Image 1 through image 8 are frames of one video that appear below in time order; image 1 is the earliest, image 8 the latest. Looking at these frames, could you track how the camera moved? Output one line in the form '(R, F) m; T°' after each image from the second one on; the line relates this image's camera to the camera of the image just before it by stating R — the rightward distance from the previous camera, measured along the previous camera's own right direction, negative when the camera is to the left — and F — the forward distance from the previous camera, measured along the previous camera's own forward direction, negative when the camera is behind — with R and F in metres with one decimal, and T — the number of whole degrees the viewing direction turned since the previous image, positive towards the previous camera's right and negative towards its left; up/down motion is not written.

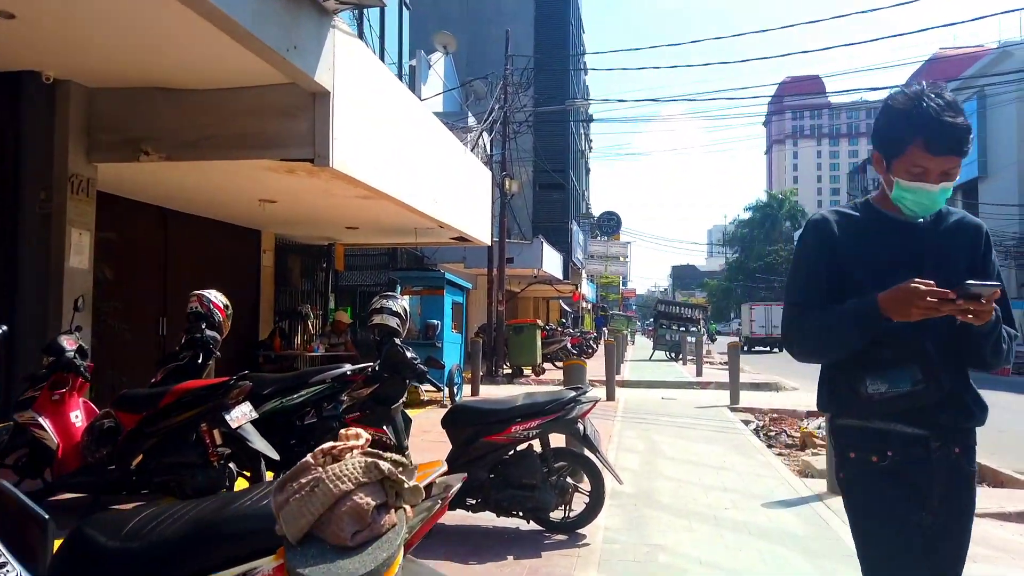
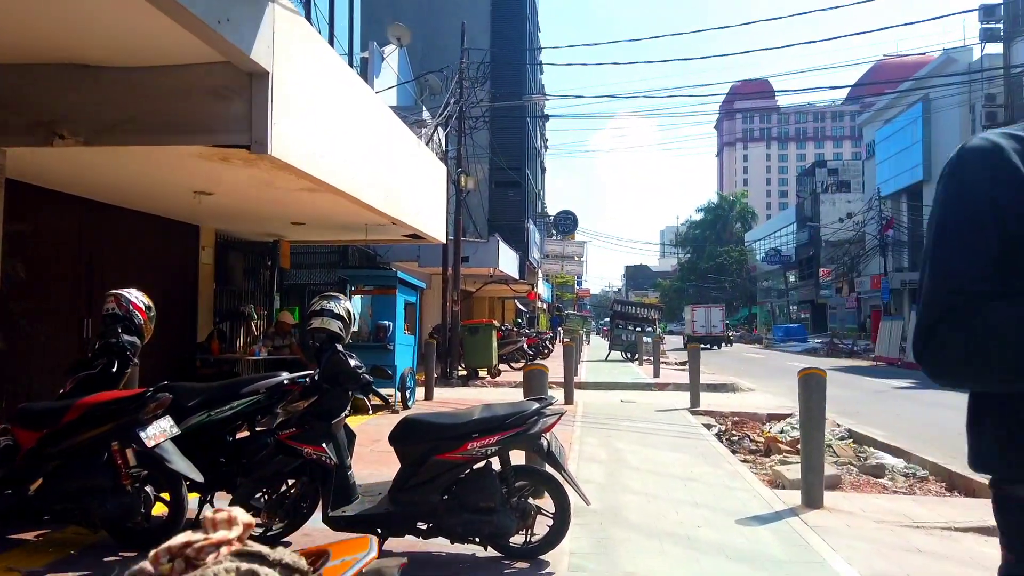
(0.0, +0.5) m; +3°
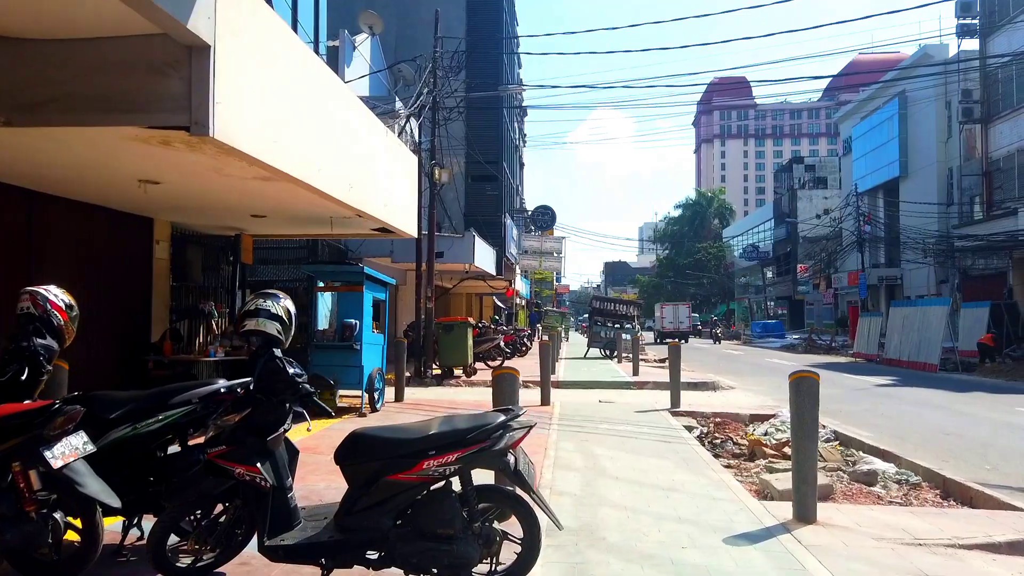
(+0.1, +0.5) m; +2°
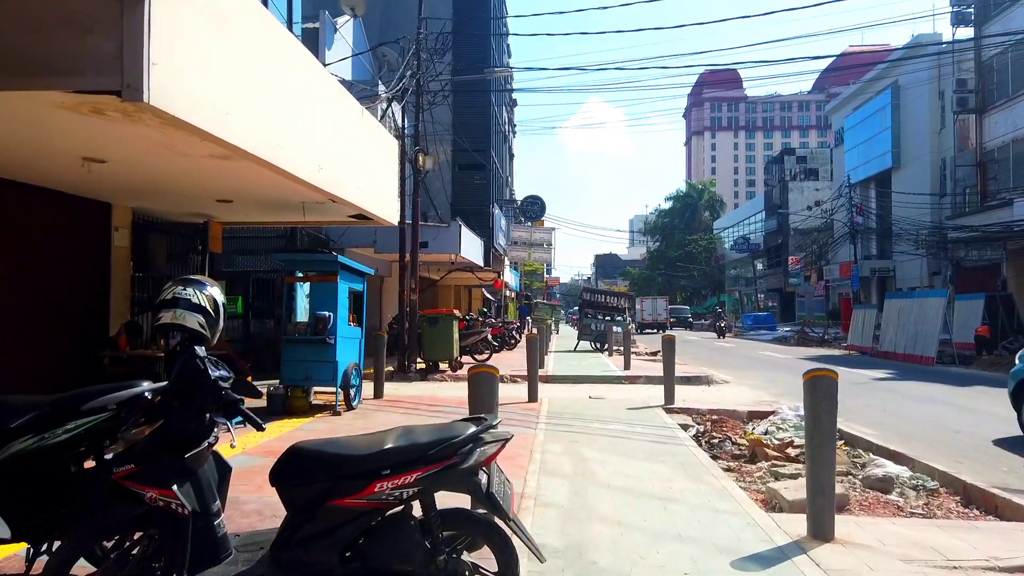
(+0.1, +0.6) m; +1°
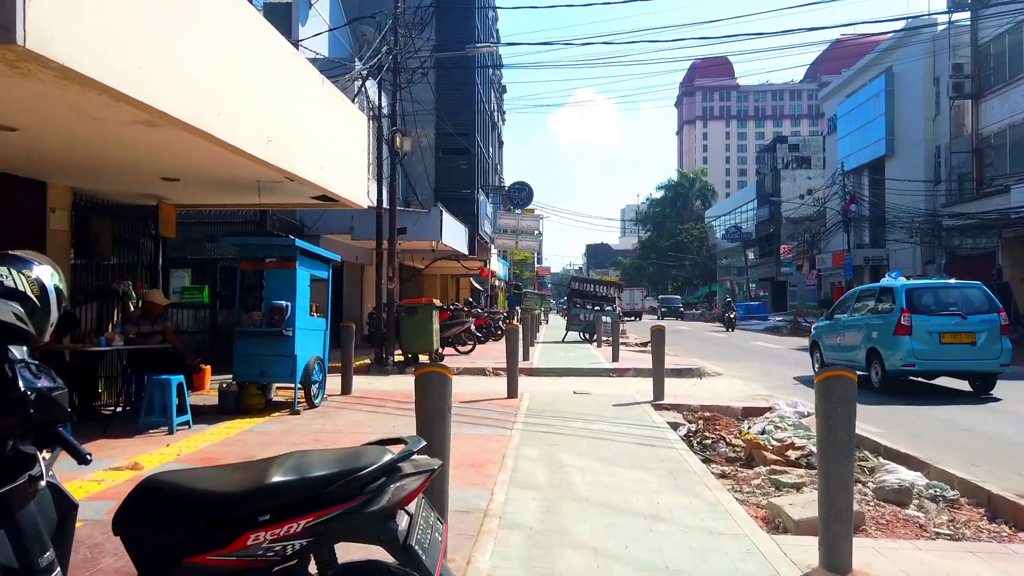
(+0.2, +0.8) m; +1°
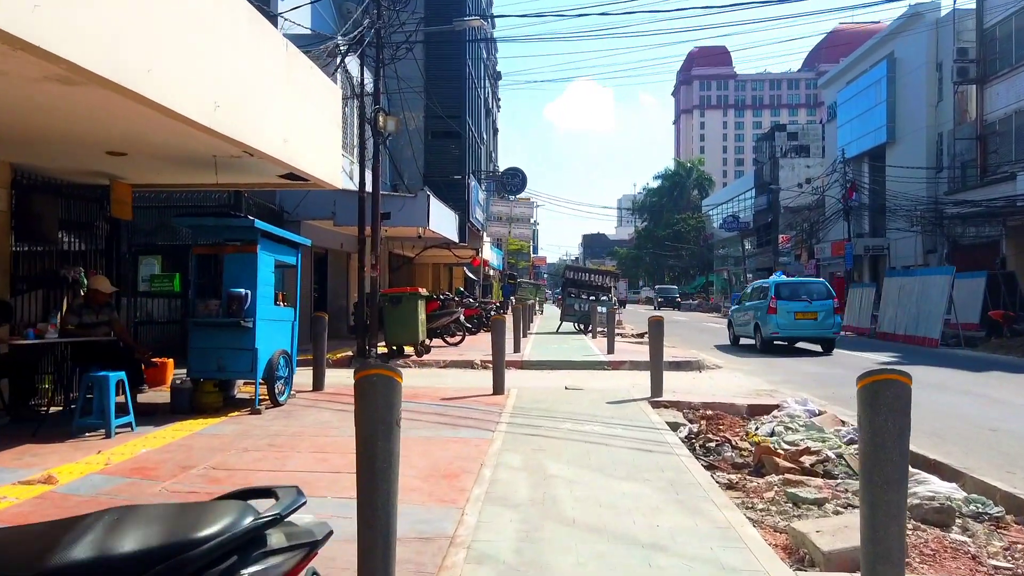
(+0.1, +0.8) m; 0°
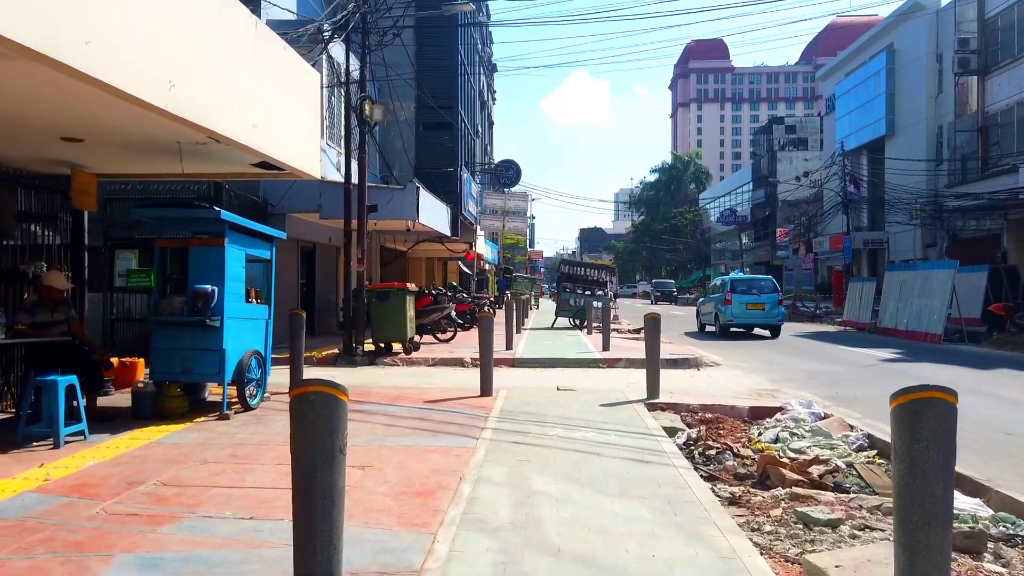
(+0.1, +0.5) m; 0°
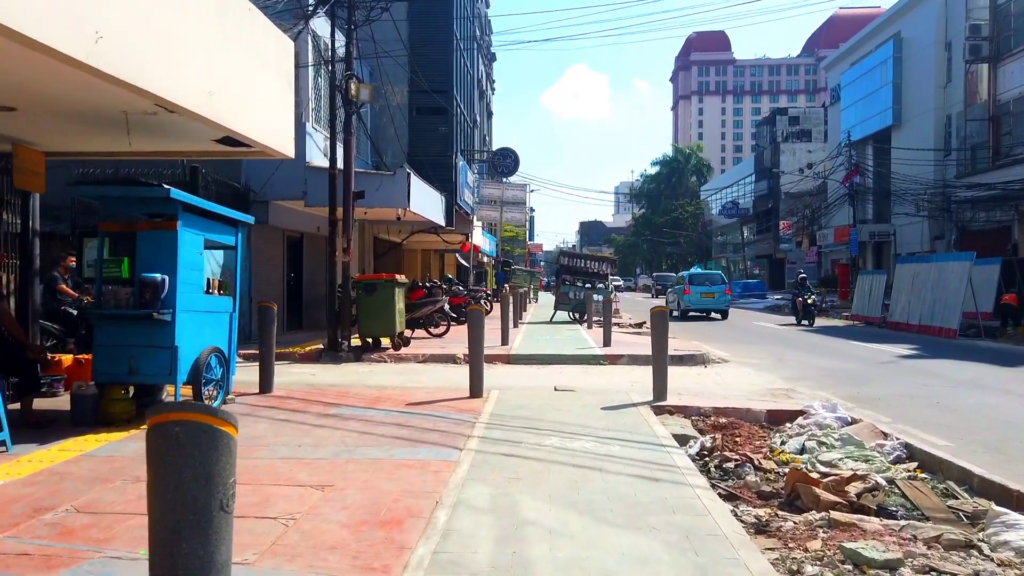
(+0.1, +0.9) m; 0°
